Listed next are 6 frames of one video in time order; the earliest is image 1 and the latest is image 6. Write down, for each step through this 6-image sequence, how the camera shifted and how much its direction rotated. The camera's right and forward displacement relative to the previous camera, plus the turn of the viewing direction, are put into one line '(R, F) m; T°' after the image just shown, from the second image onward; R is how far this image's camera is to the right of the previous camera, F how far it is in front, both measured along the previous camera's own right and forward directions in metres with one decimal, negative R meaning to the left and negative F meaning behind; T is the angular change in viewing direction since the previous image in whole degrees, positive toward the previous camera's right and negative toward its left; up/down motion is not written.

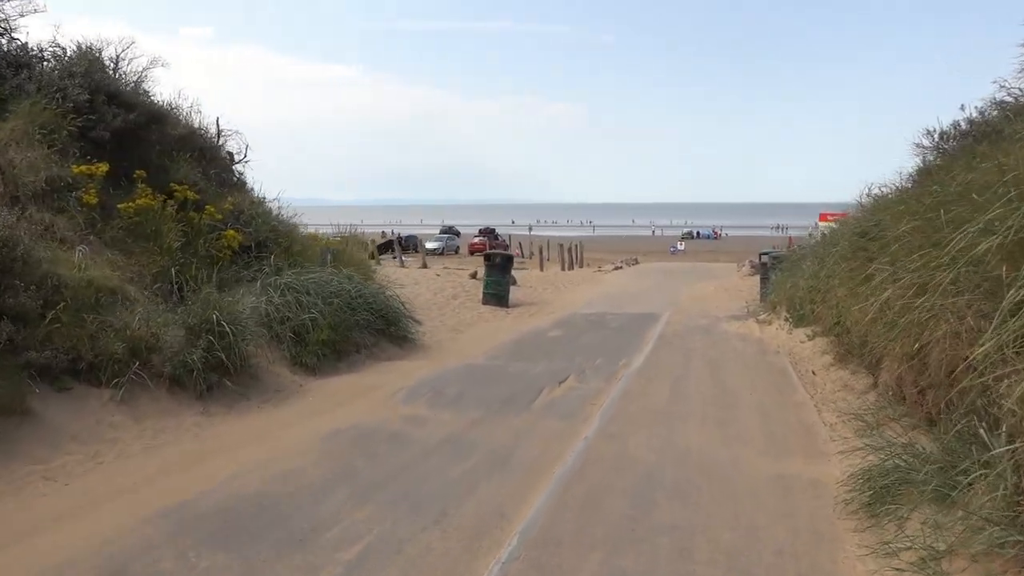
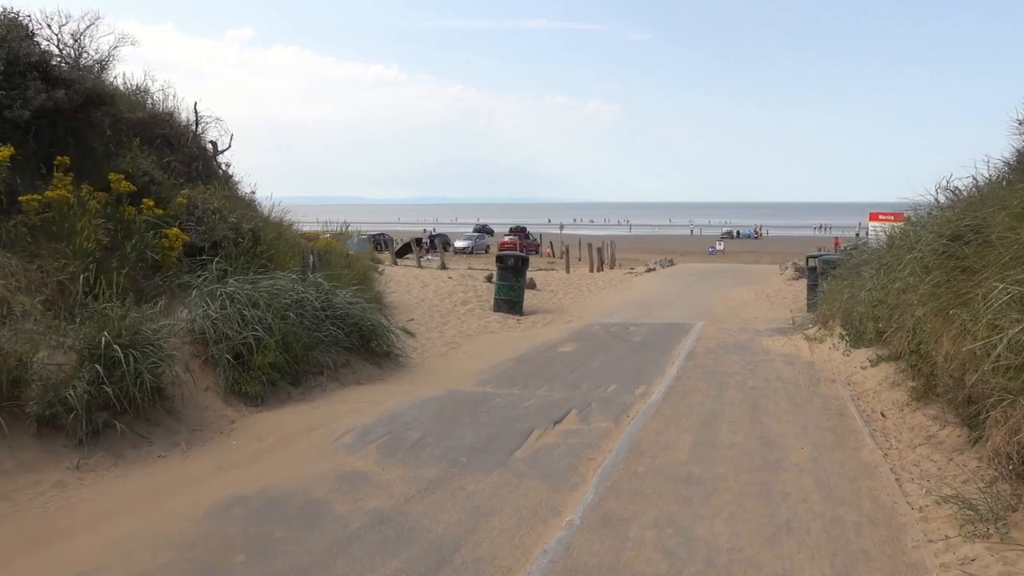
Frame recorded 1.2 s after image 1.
(+0.5, +1.9) m; -3°
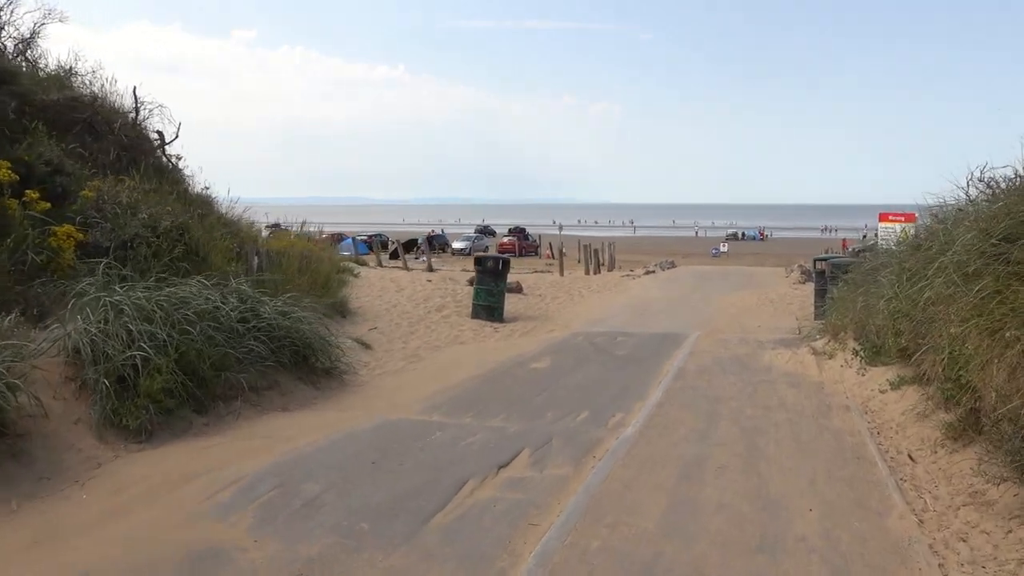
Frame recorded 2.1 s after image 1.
(+0.5, +1.4) m; 0°
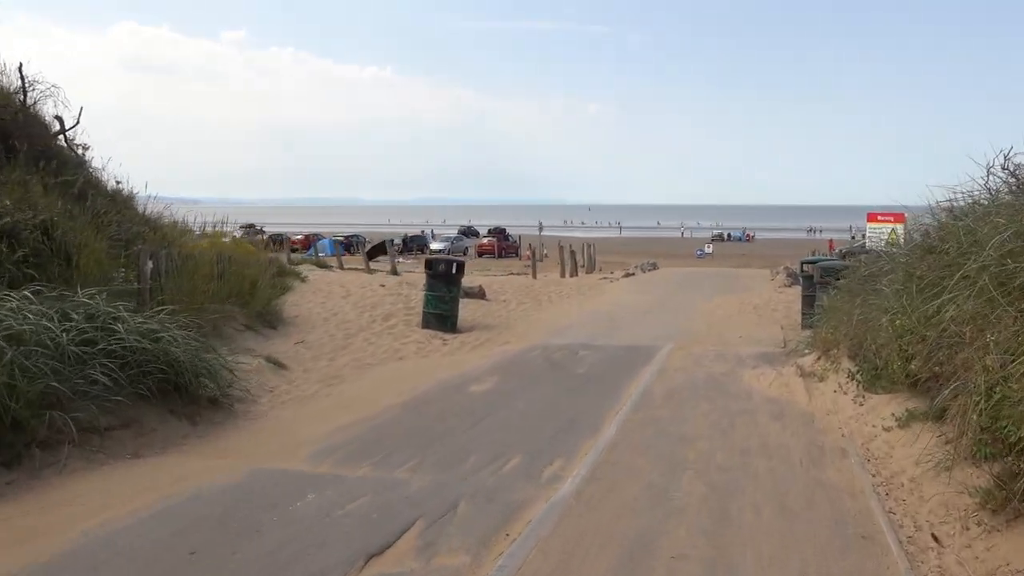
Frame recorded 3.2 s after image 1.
(+0.6, +1.6) m; +1°
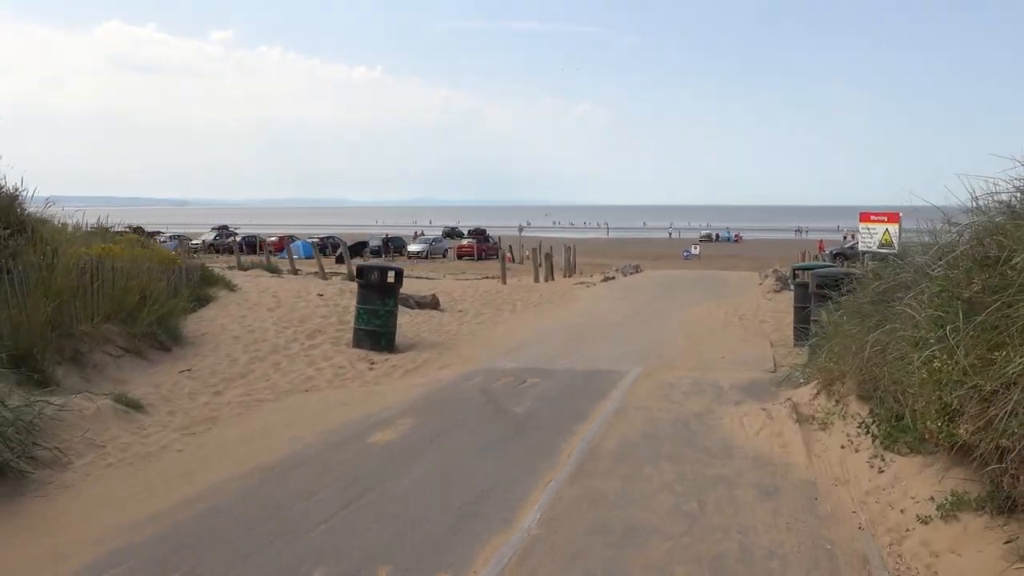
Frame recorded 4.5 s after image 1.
(+0.7, +2.0) m; +1°
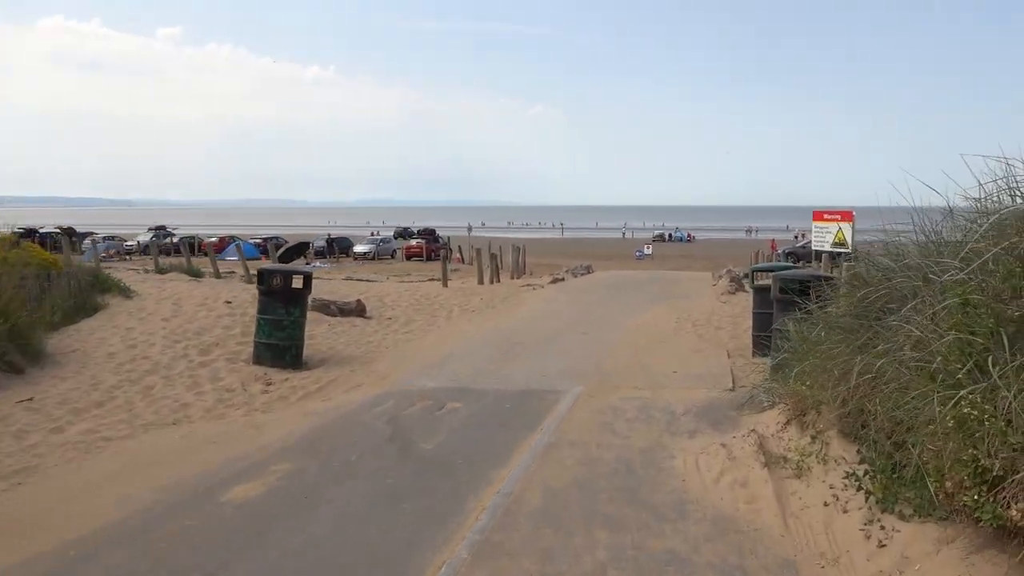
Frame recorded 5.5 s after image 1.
(+0.4, +1.4) m; +3°
